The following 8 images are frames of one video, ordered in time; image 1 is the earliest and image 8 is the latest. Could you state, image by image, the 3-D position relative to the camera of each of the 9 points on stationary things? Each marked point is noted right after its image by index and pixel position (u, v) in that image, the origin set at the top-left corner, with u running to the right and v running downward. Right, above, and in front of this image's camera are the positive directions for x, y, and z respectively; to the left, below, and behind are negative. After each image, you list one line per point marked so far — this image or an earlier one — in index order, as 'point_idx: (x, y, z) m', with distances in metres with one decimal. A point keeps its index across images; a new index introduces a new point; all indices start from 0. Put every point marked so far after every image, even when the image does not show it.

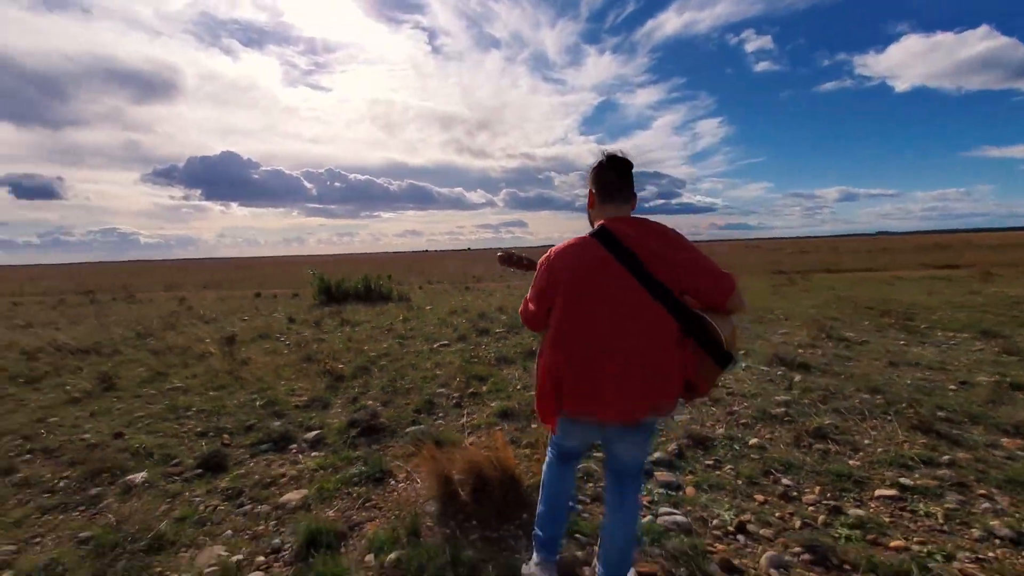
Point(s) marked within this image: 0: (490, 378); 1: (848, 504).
0: (-0.3, -1.5, +8.4) m
1: (+3.0, -1.9, +4.5) m
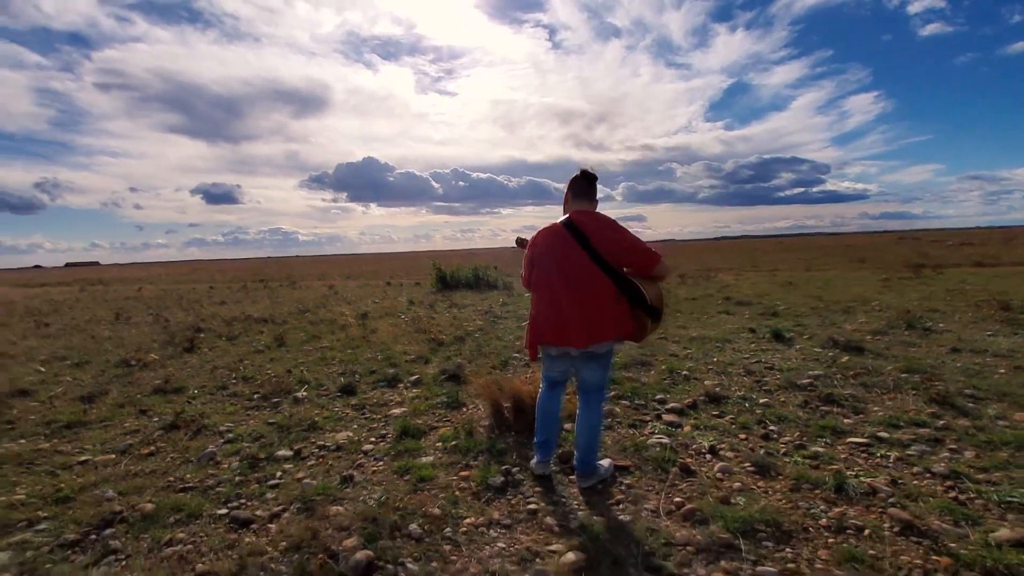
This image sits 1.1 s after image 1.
0: (+1.0, -1.2, +10.0) m
1: (+3.3, -1.7, +5.4) m
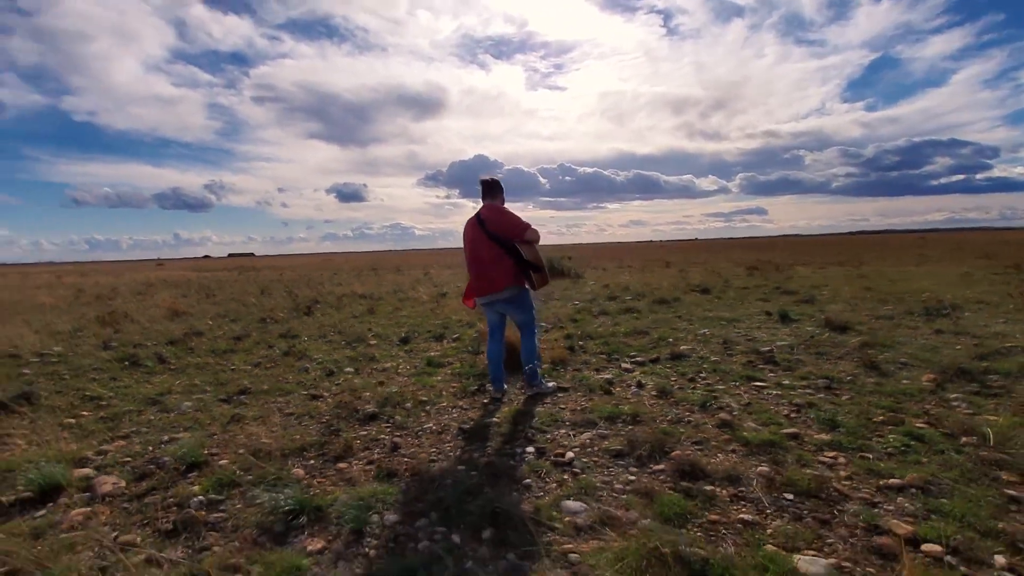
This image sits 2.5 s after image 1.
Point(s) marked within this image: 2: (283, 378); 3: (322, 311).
0: (+1.7, -0.8, +11.9) m
1: (+2.9, -1.3, +6.9) m
2: (-3.7, -1.4, +8.1) m
3: (-5.9, -0.7, +15.7) m
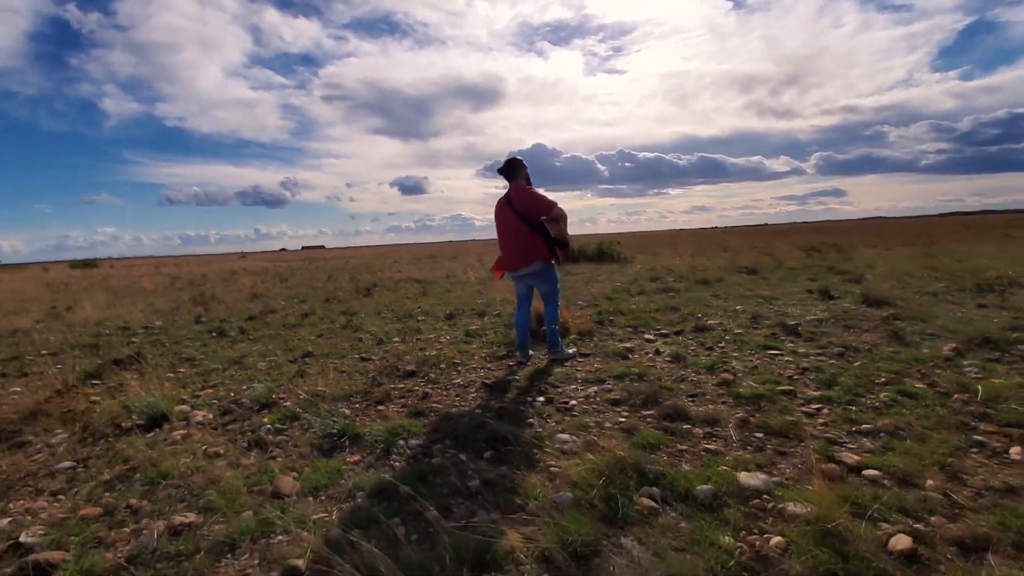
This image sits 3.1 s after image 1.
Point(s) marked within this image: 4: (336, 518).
0: (+2.6, -0.3, +12.3) m
1: (+3.3, -0.9, +7.2) m
2: (-3.1, -1.0, +9.2) m
3: (-4.4, -0.1, +17.0) m
4: (-1.2, -1.5, +3.3) m
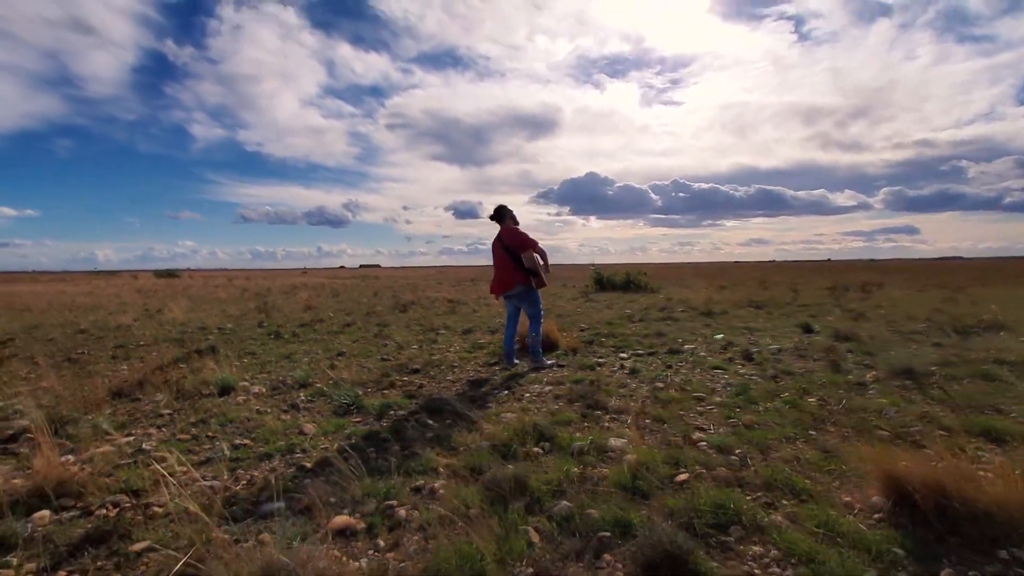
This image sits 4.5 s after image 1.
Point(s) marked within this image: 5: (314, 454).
0: (+2.9, -1.0, +13.7) m
1: (+3.0, -1.4, +8.6) m
2: (-3.1, -1.3, +11.1) m
3: (-3.7, -0.8, +19.0) m
4: (-1.8, -1.6, +5.0) m
5: (-1.9, -1.6, +4.8) m
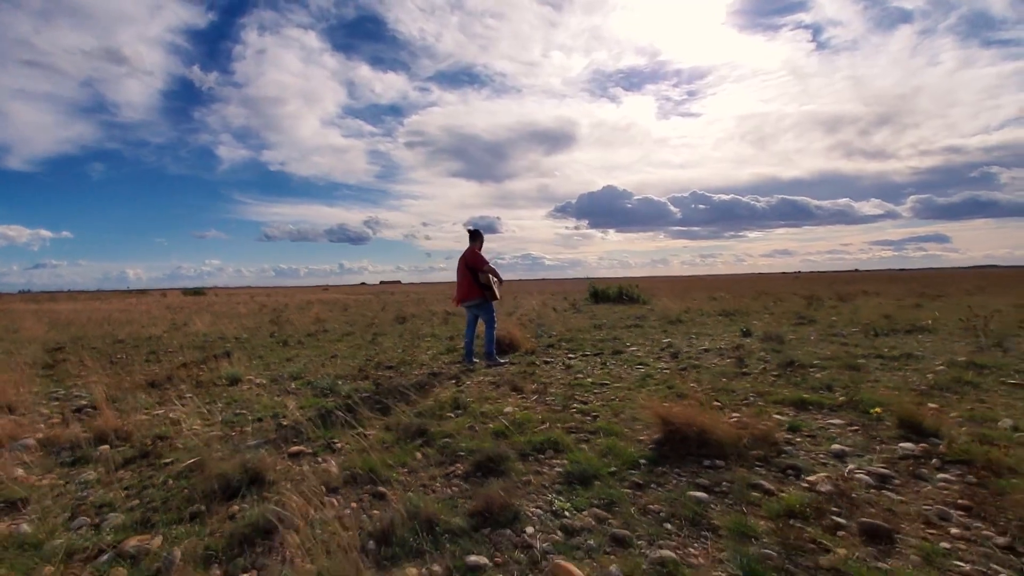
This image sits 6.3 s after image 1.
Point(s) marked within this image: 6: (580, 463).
0: (+2.2, -1.3, +15.4) m
1: (+2.1, -1.6, +10.2) m
2: (-3.9, -1.6, +13.1) m
3: (-4.1, -1.3, +21.0) m
4: (-2.8, -1.7, +6.9) m
5: (-2.9, -1.7, +6.7) m
6: (+0.6, -1.6, +4.7) m
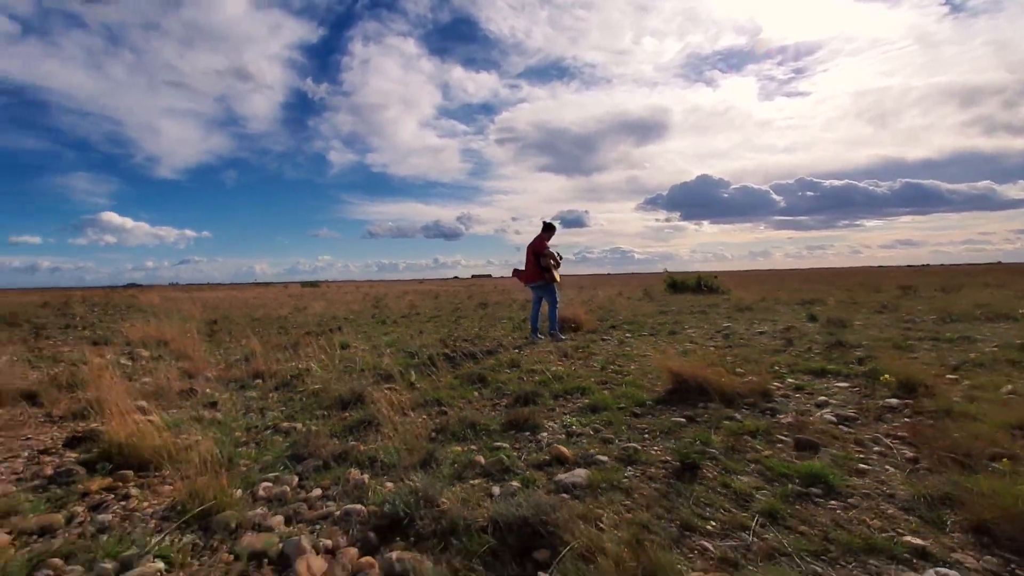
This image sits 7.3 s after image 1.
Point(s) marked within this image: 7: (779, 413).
0: (+4.4, -0.9, +16.2) m
1: (+3.5, -1.2, +11.1) m
2: (-2.0, -1.2, +15.0) m
3: (-0.8, -0.8, +22.8) m
4: (-2.0, -1.4, +8.8) m
5: (-2.2, -1.4, +8.6) m
6: (+1.0, -1.3, +5.9) m
7: (+2.8, -1.3, +5.3) m
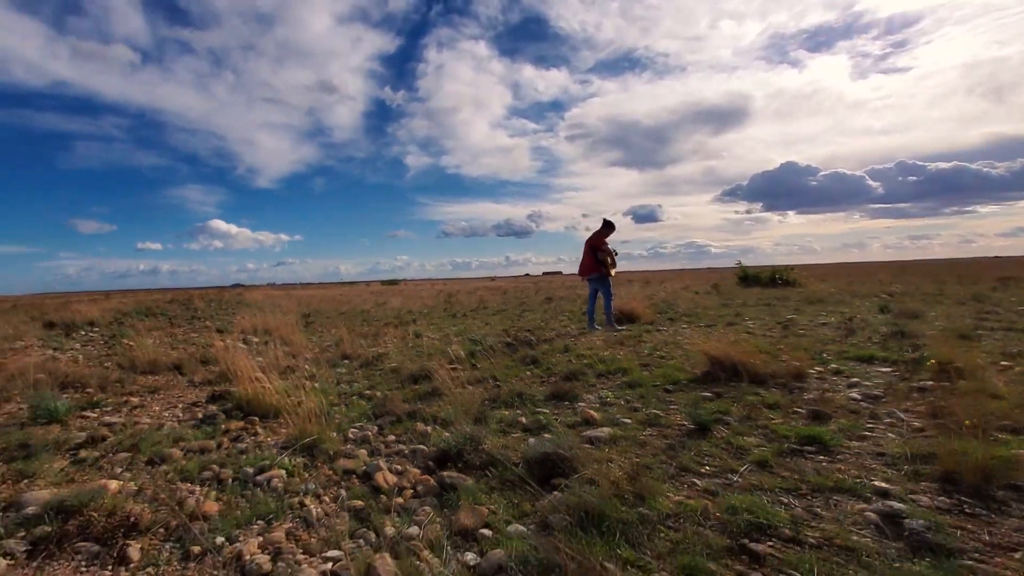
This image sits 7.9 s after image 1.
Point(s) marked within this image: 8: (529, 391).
0: (+6.4, -0.7, +16.3) m
1: (+4.8, -1.0, +11.4) m
2: (-0.1, -1.1, +16.0) m
3: (+2.2, -0.6, +23.5) m
4: (-1.0, -1.2, +9.8) m
5: (-1.2, -1.2, +9.6) m
6: (+1.6, -1.2, +6.5) m
7: (+3.3, -1.2, +5.7) m
8: (+0.2, -1.3, +6.1) m
